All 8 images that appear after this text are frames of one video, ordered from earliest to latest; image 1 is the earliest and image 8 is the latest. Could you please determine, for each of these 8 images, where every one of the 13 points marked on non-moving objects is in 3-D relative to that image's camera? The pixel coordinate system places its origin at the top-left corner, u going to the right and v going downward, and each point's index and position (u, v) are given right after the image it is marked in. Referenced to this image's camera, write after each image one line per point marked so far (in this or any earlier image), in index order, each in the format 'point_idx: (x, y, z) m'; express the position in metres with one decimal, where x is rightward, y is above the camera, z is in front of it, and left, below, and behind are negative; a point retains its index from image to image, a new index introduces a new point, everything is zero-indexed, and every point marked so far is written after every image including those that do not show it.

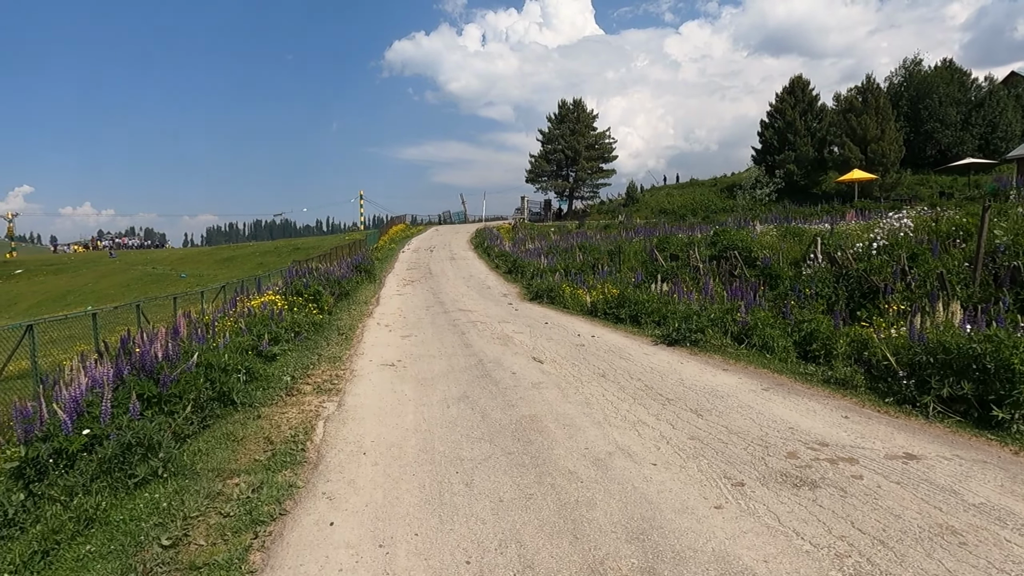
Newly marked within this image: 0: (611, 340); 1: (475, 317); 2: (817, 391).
0: (+1.5, -0.8, +10.0) m
1: (-0.7, -0.6, +13.2) m
2: (+3.1, -1.0, +6.7) m
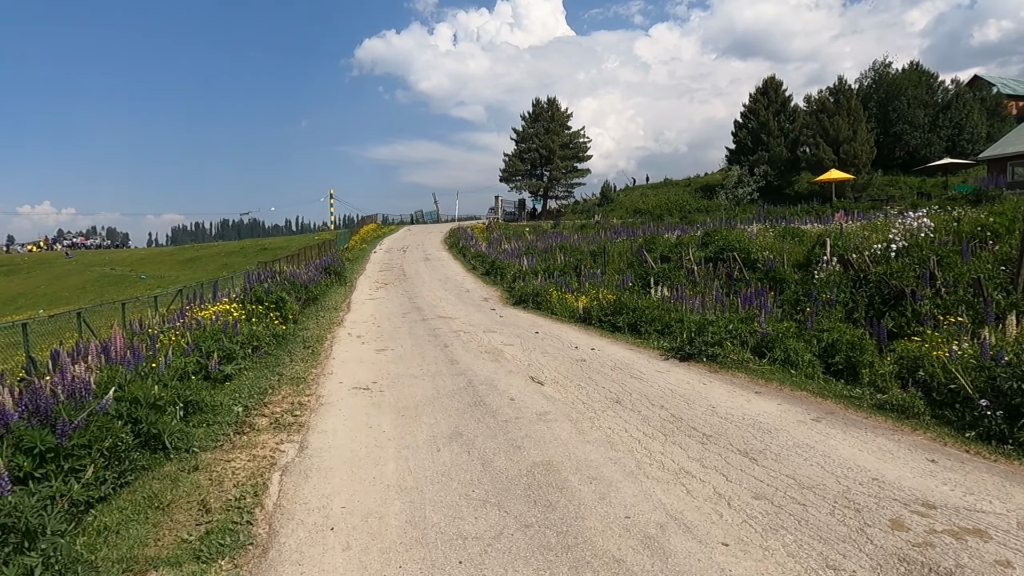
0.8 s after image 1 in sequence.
0: (+1.4, -0.9, +8.9) m
1: (-1.0, -0.7, +12.0) m
2: (+3.1, -1.1, +5.6) m
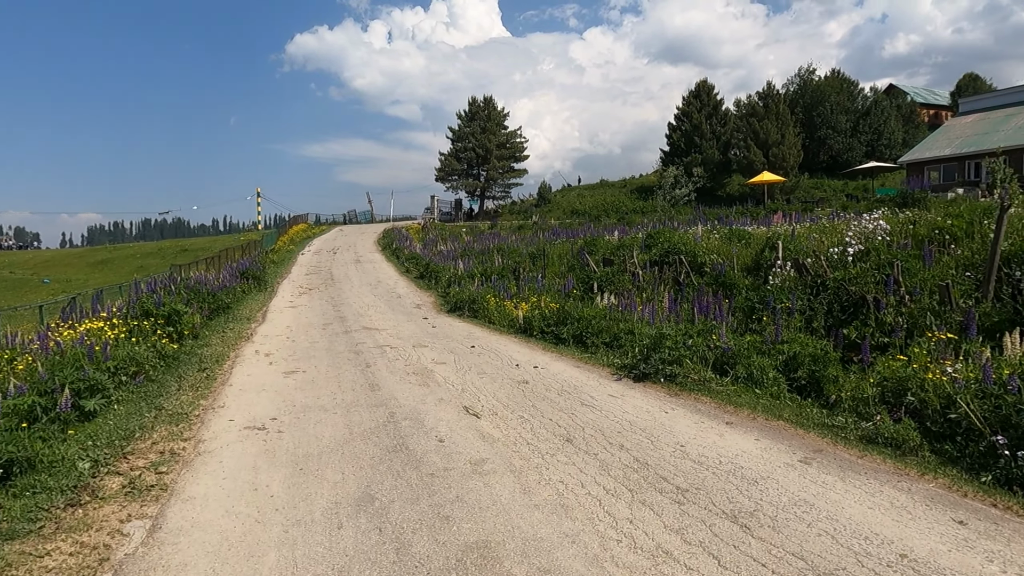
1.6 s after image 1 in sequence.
0: (+0.6, -1.0, +7.8) m
1: (-2.0, -0.8, +10.7) m
2: (+2.6, -1.2, +4.7) m
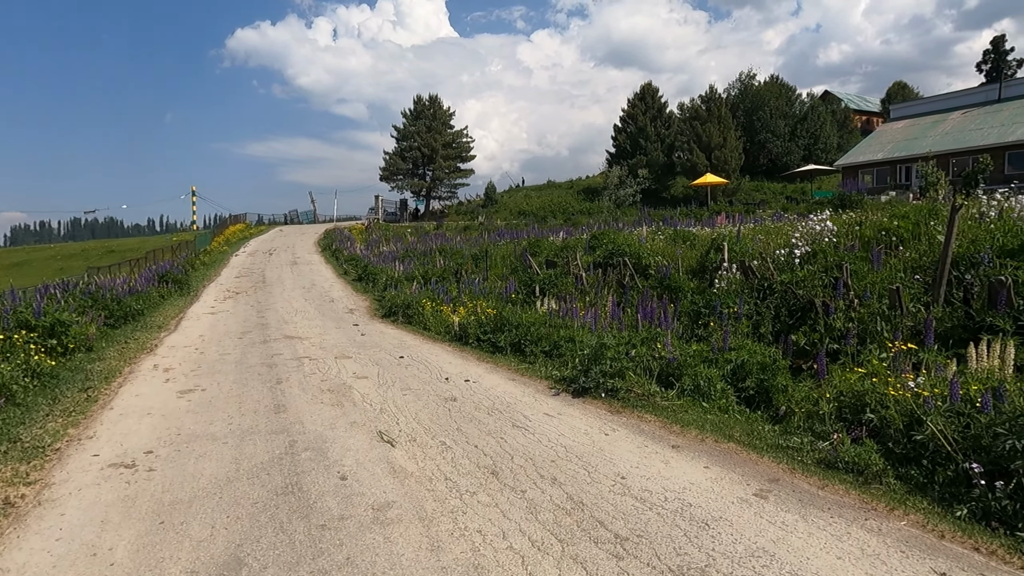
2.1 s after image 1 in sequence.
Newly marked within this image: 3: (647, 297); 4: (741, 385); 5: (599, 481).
0: (-0.2, -1.1, +7.1) m
1: (-3.0, -0.9, +9.8) m
2: (+2.0, -1.3, +4.2) m
3: (+2.2, -0.1, +11.0) m
4: (+2.7, -1.1, +7.7) m
5: (+0.6, -1.3, +4.3) m
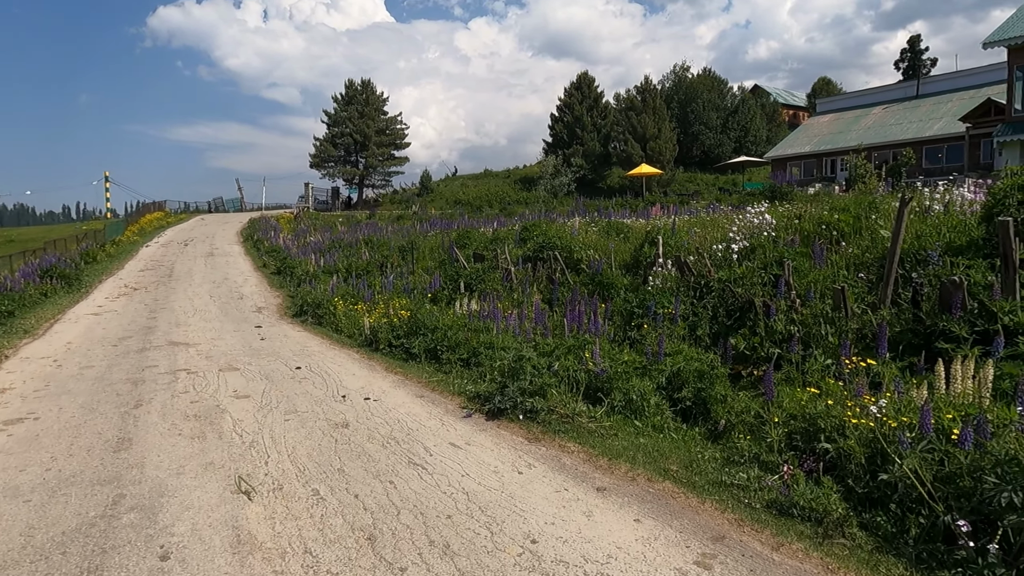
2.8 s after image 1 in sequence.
0: (-1.0, -1.1, +6.1) m
1: (-4.1, -0.9, +8.5) m
2: (+1.4, -1.4, +3.4) m
3: (+1.0, -0.1, +10.2) m
4: (+1.7, -1.1, +7.0) m
5: (-0.1, -1.3, +3.4) m
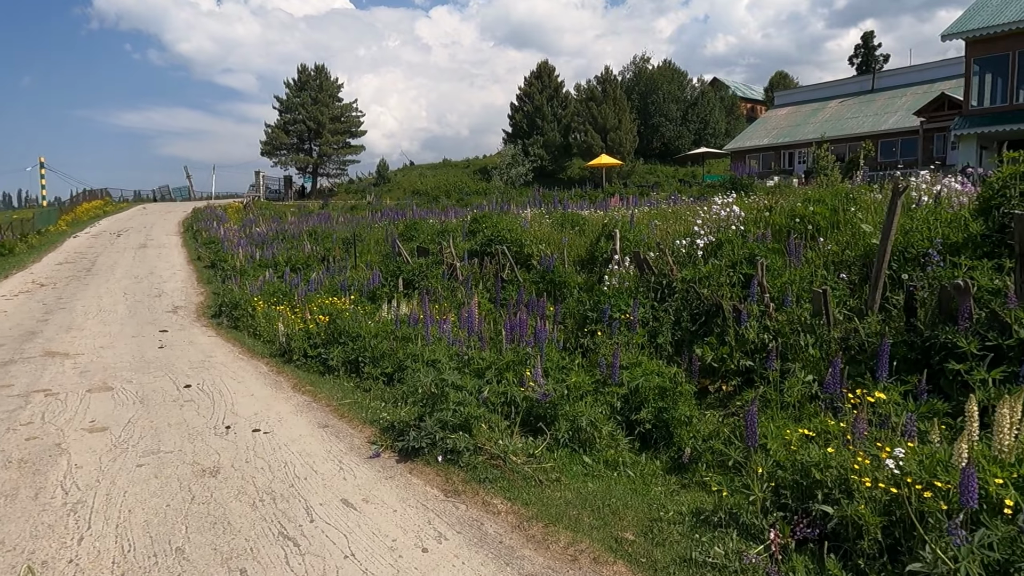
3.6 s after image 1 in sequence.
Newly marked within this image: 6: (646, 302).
0: (-1.6, -1.2, +4.9) m
1: (-4.8, -0.9, +7.1) m
2: (+1.0, -1.4, +2.3) m
3: (+0.2, -0.1, +9.1) m
4: (+1.1, -1.2, +5.9) m
5: (-0.5, -1.4, +2.3) m
6: (+1.5, -0.2, +7.7) m
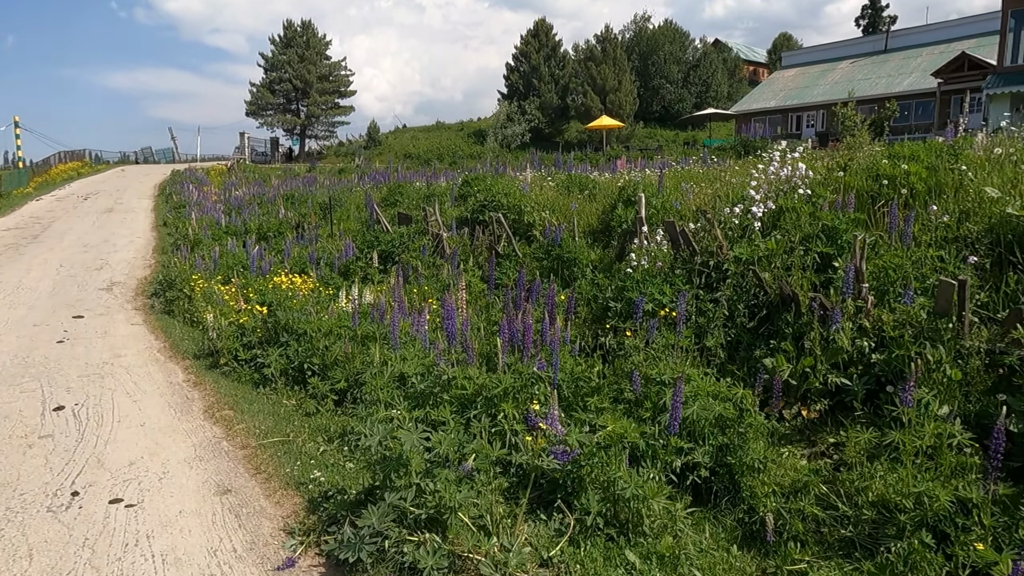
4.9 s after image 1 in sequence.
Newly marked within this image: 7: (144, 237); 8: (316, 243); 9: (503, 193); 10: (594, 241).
0: (-1.6, -1.2, +3.0) m
1: (-4.9, -0.8, +5.2) m
2: (+1.0, -1.6, +0.5) m
3: (+0.1, +0.1, +7.2) m
4: (+1.1, -1.1, +4.1) m
5: (-0.5, -1.5, +0.4) m
6: (+1.5, 0.0, +5.8) m
7: (-10.2, +1.4, +18.4) m
8: (-3.9, +1.0, +13.2) m
9: (-0.1, +1.5, +10.5) m
10: (+1.0, +0.6, +8.4) m
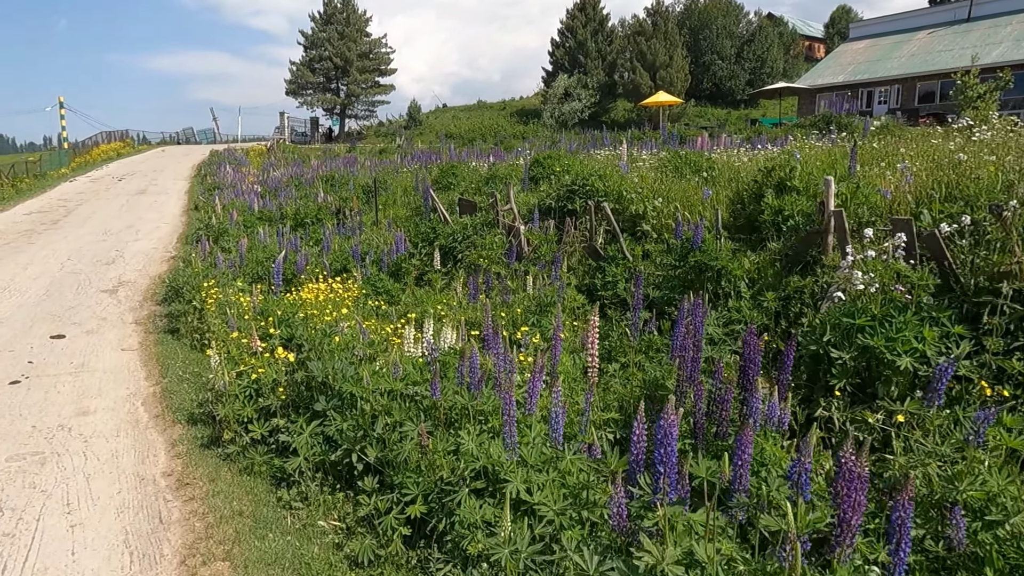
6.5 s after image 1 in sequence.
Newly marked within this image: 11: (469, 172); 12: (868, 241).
0: (-0.9, -1.4, +0.9) m
1: (-4.0, -1.0, +3.3) m
2: (+1.6, -1.9, -1.7) m
3: (+1.1, -0.1, +5.0) m
4: (+1.9, -1.4, +1.9) m
5: (+0.2, -1.9, -1.7) m
6: (+2.4, -0.2, +3.5) m
7: (-8.5, +1.6, +16.7) m
8: (-2.6, +1.0, +11.2) m
9: (+1.0, +1.4, +8.2) m
10: (+2.1, +0.4, +6.1) m
11: (-0.8, +2.2, +13.0) m
12: (+2.5, +0.4, +4.7) m
